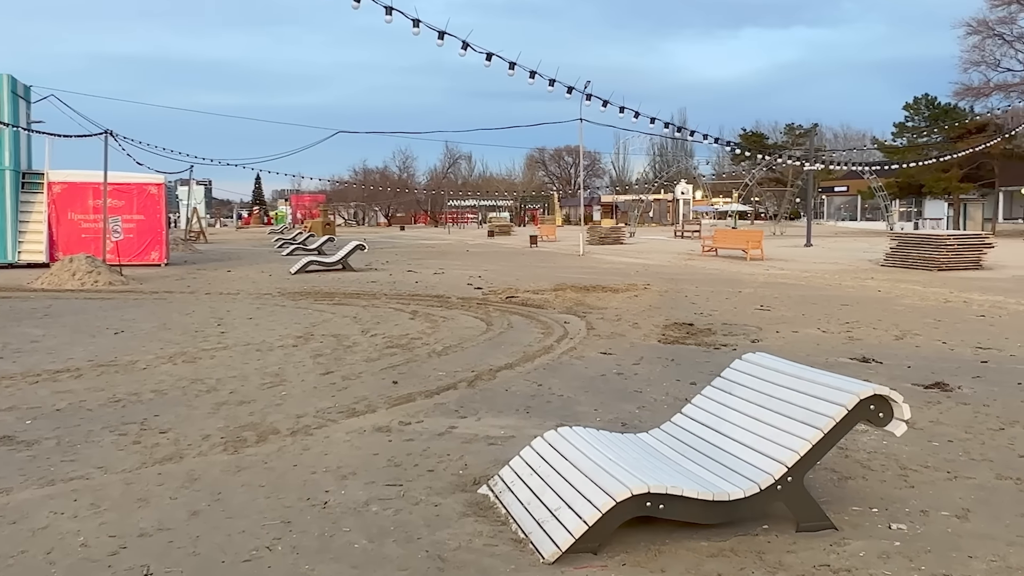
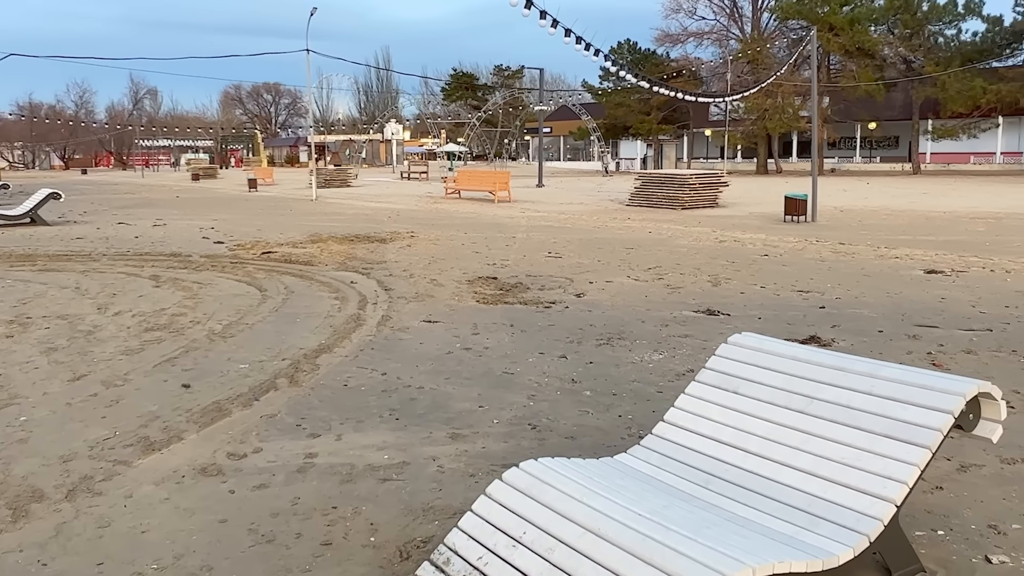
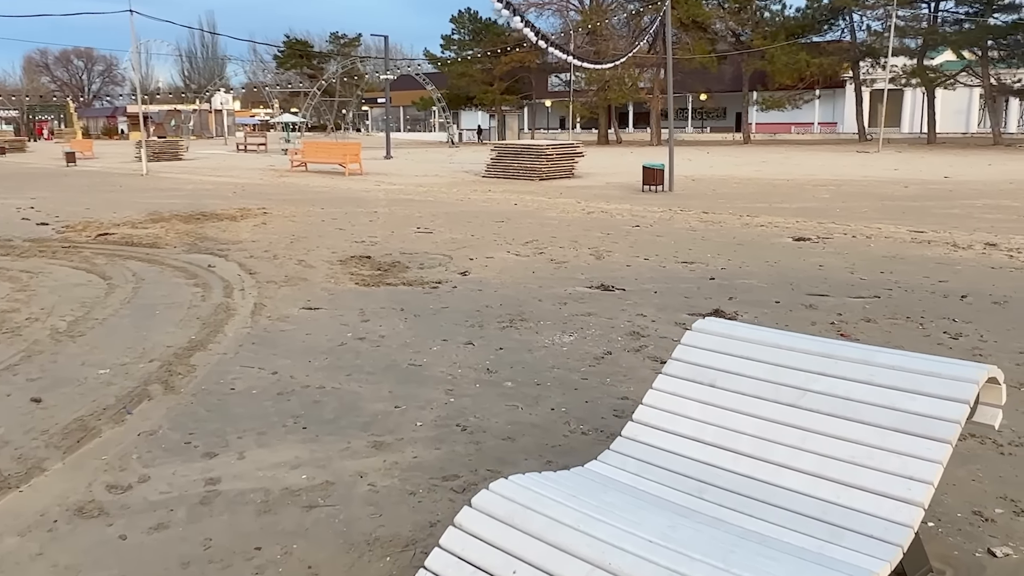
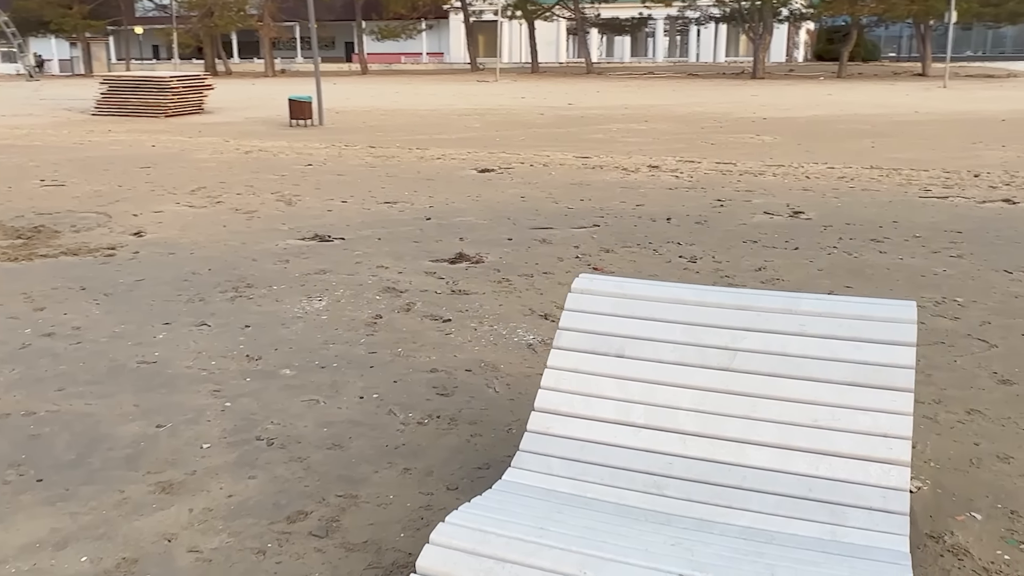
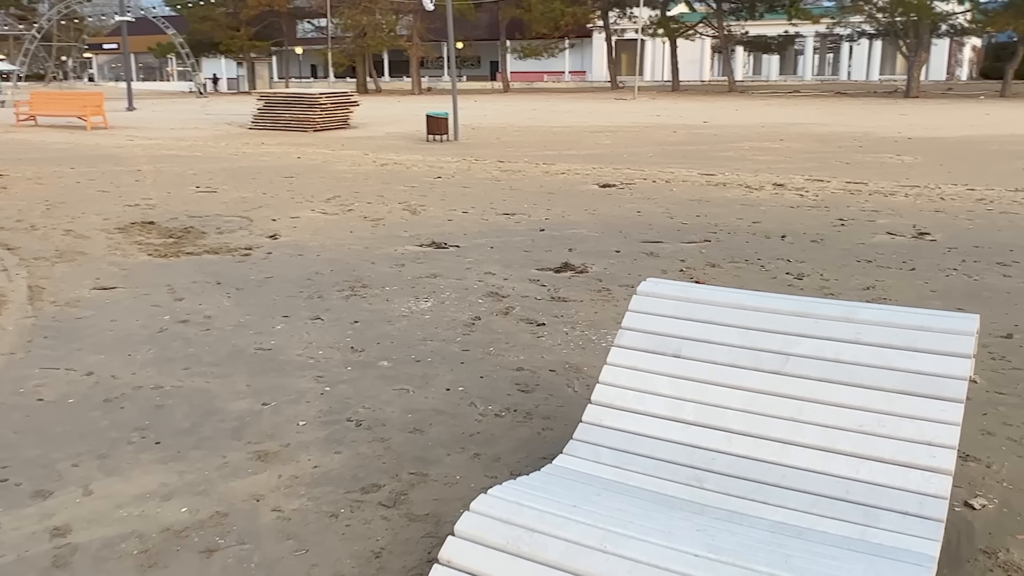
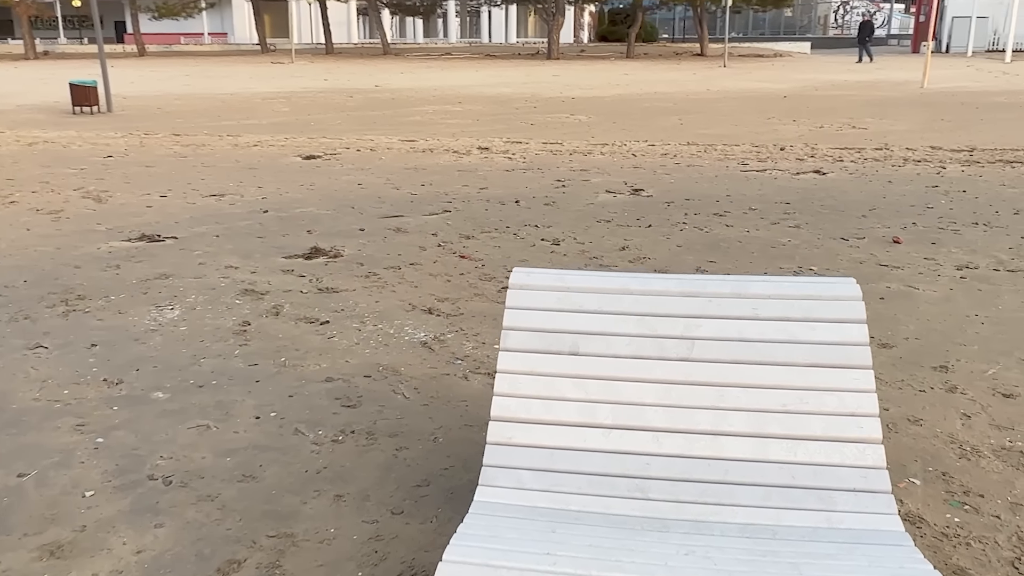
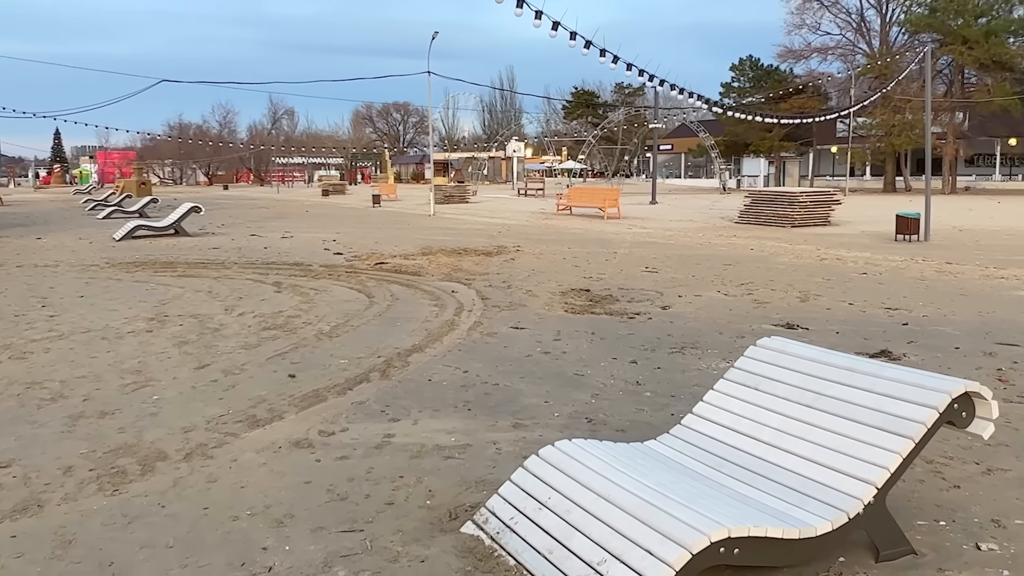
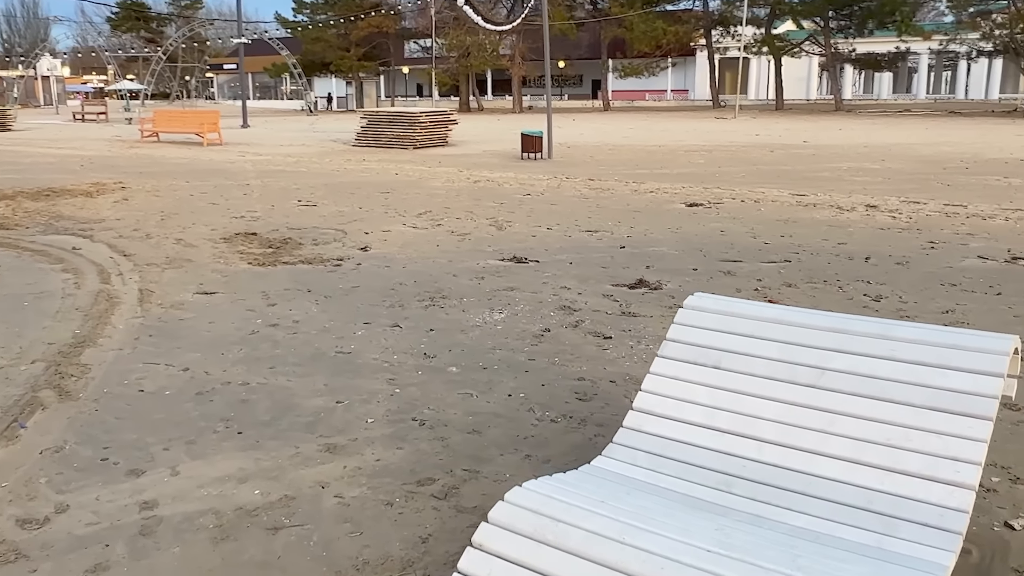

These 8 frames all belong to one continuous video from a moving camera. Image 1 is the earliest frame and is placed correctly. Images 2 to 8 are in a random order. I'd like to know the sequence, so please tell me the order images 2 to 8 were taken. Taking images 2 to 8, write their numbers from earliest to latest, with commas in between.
7, 2, 3, 8, 5, 4, 6
